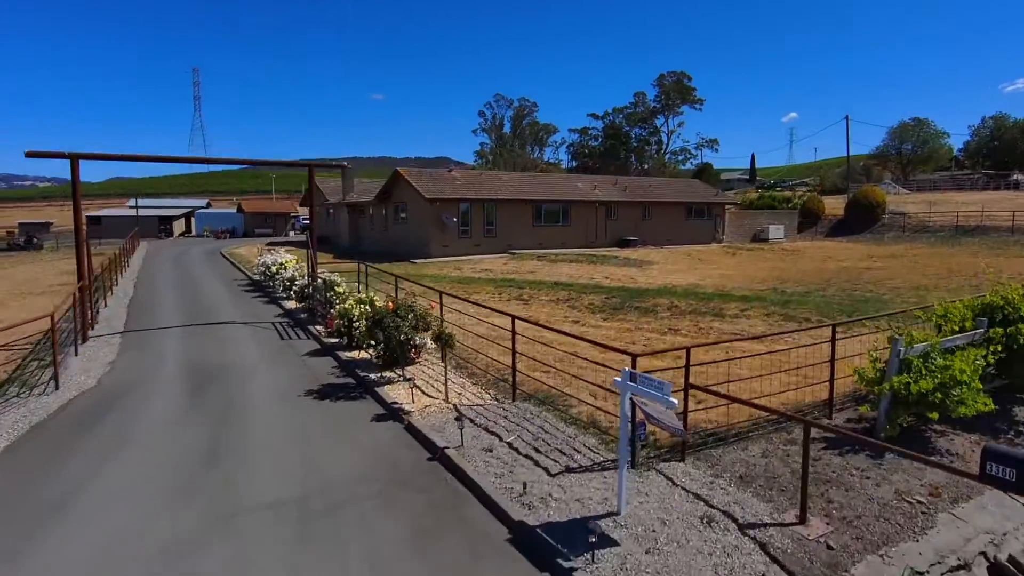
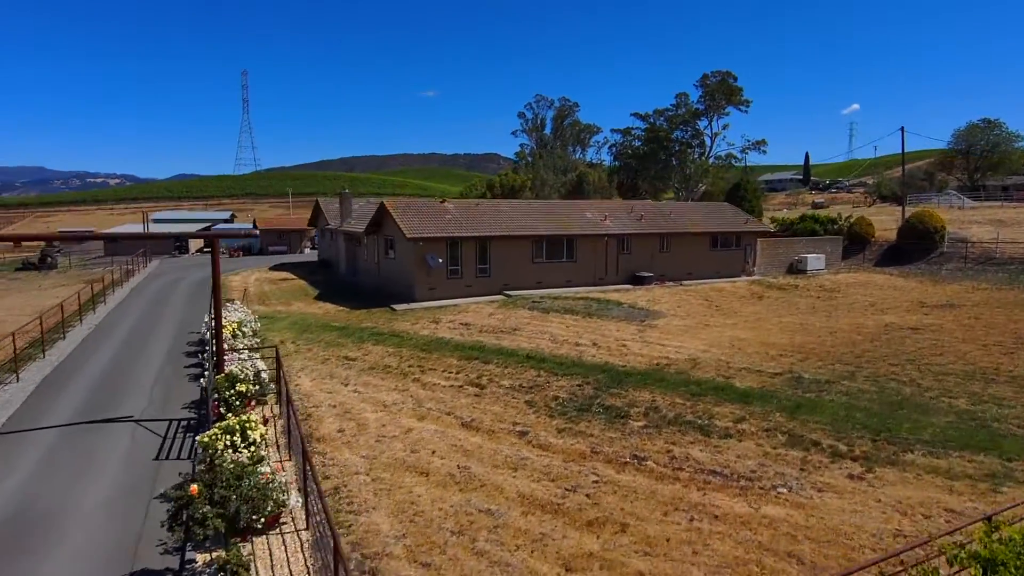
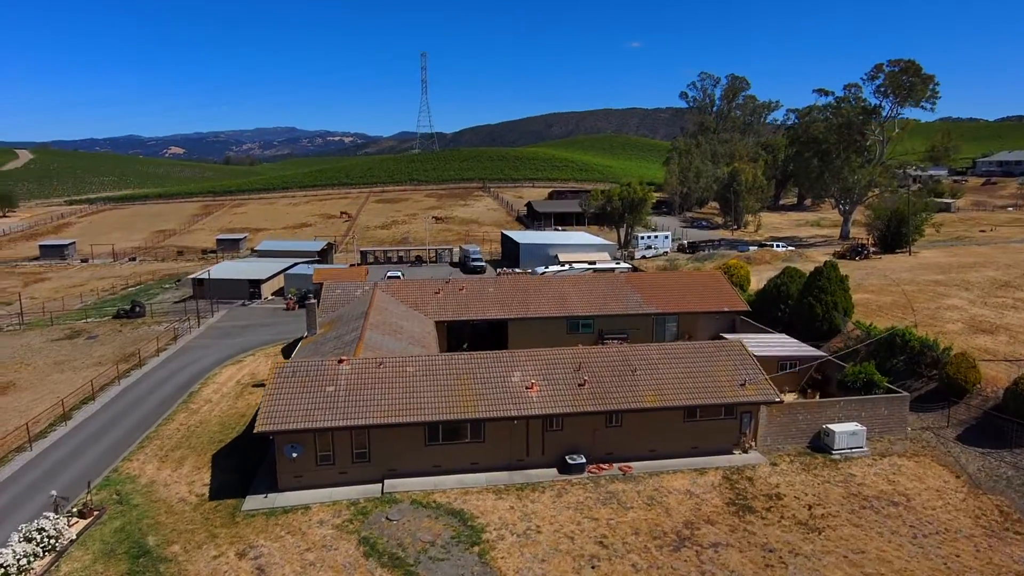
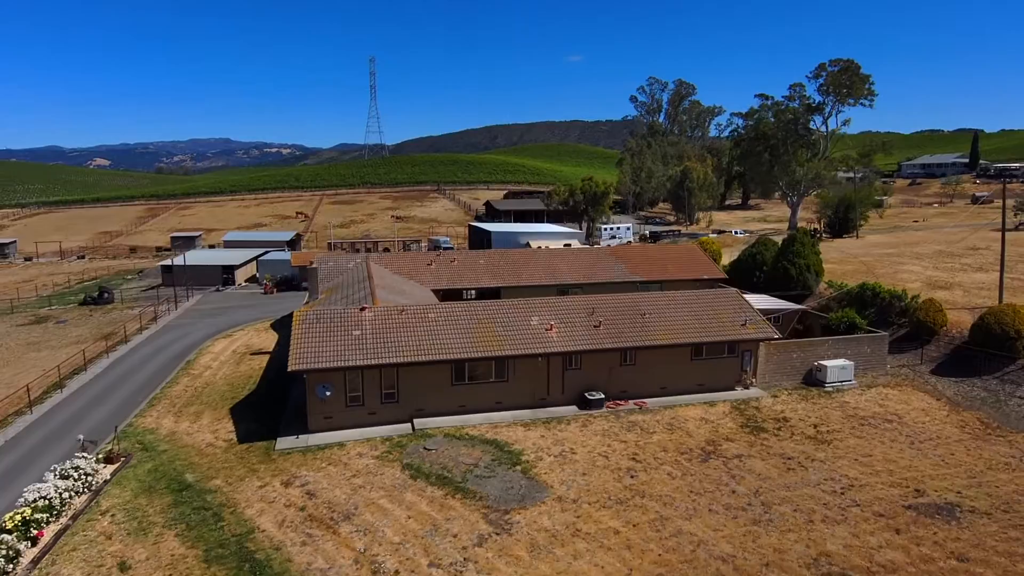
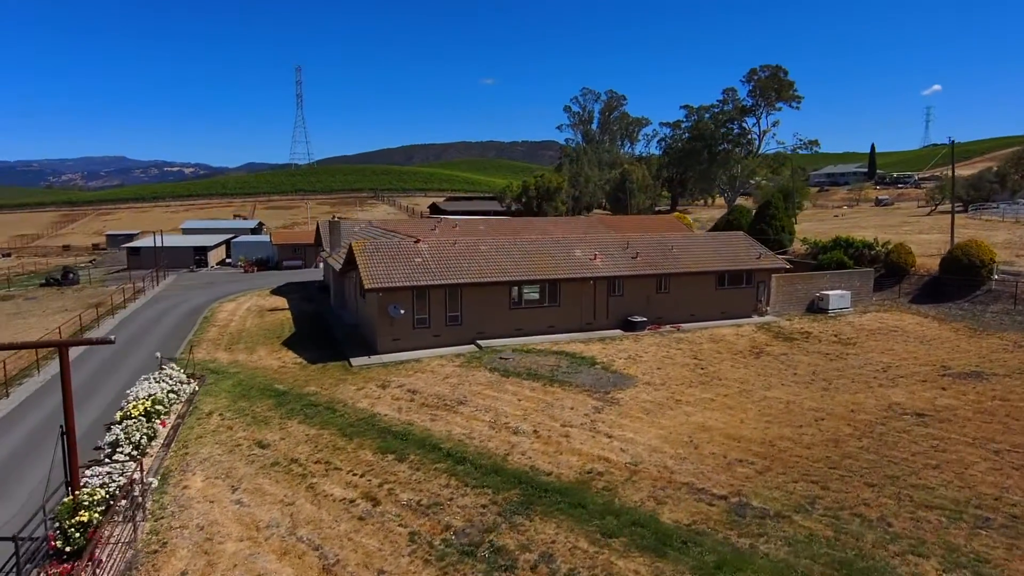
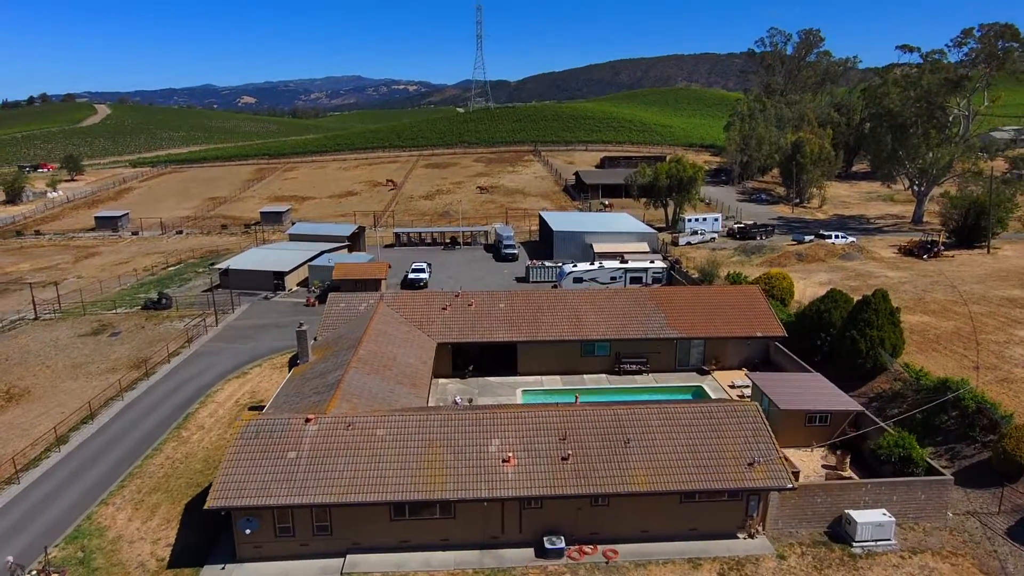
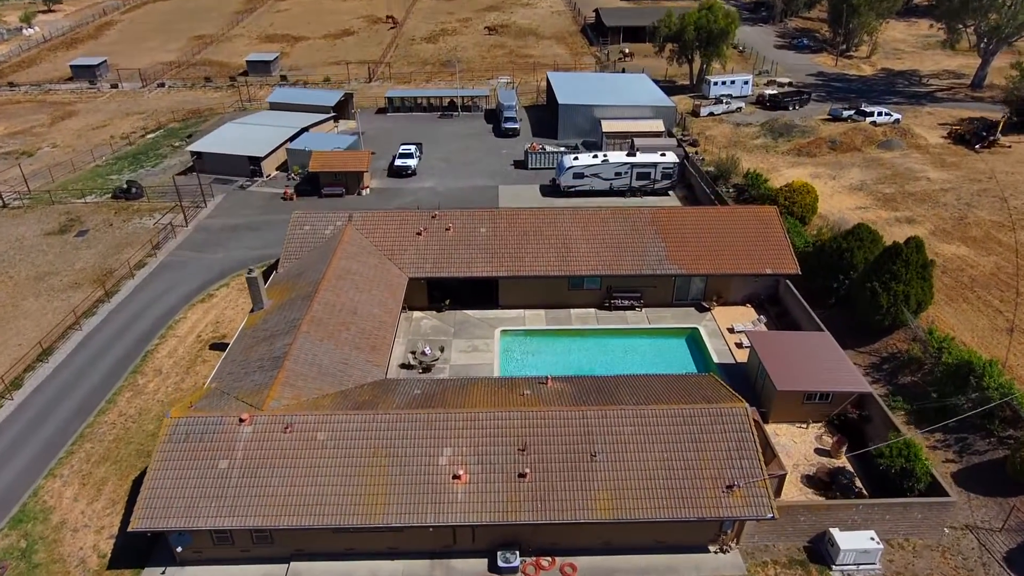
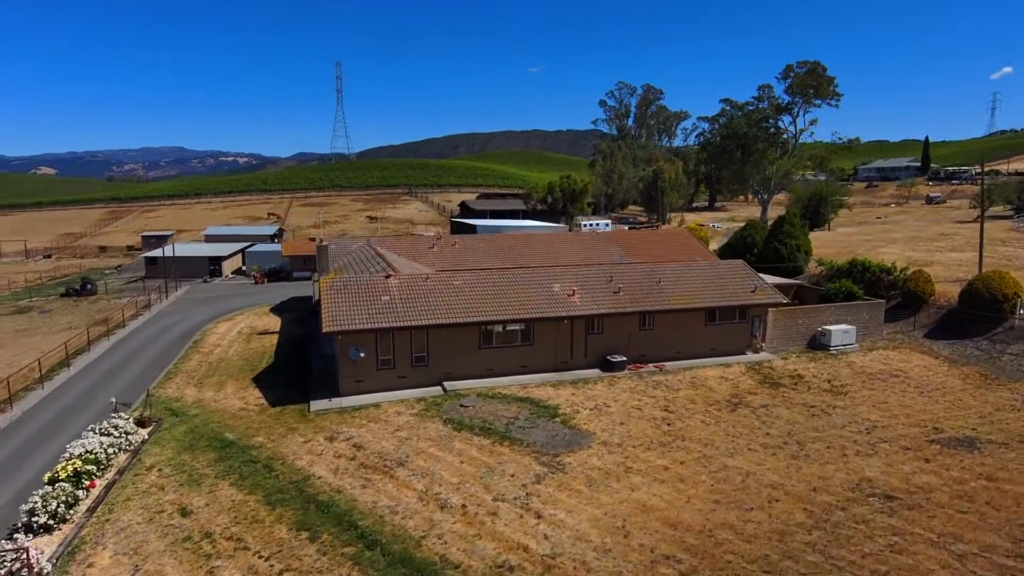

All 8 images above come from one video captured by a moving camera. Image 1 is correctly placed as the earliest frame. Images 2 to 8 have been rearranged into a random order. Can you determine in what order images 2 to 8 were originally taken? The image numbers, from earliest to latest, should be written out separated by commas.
2, 5, 8, 4, 3, 6, 7
